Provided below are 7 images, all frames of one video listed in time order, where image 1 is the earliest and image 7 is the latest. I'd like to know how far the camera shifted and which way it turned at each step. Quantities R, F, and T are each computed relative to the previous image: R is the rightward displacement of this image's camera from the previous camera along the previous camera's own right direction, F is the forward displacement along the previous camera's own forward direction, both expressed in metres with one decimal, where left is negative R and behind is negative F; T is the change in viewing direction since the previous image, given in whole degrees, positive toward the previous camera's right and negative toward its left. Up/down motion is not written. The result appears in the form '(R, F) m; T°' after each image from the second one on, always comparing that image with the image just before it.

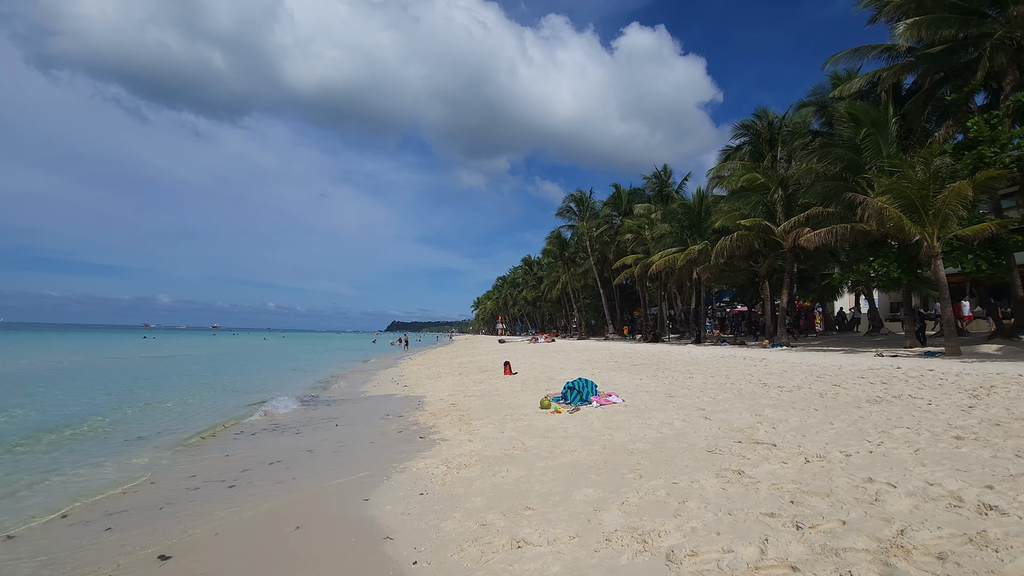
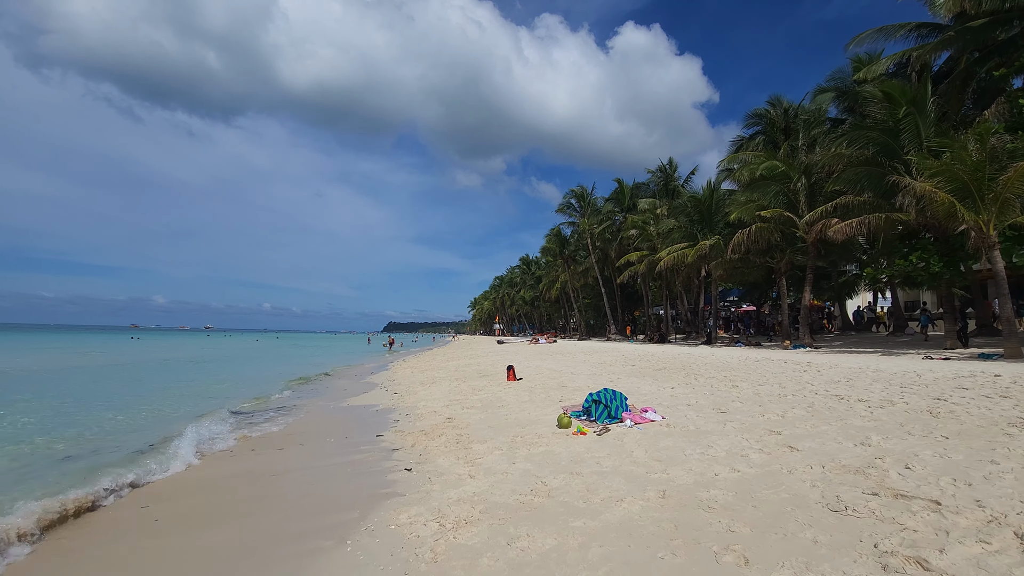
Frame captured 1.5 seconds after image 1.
(-0.2, +2.1) m; 0°
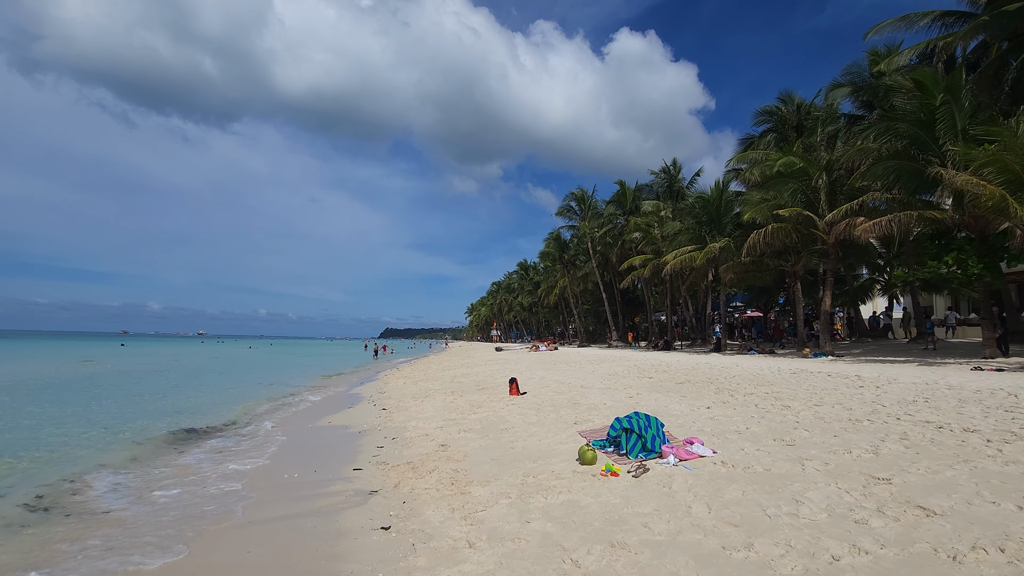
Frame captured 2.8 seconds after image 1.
(-0.2, +1.7) m; 0°
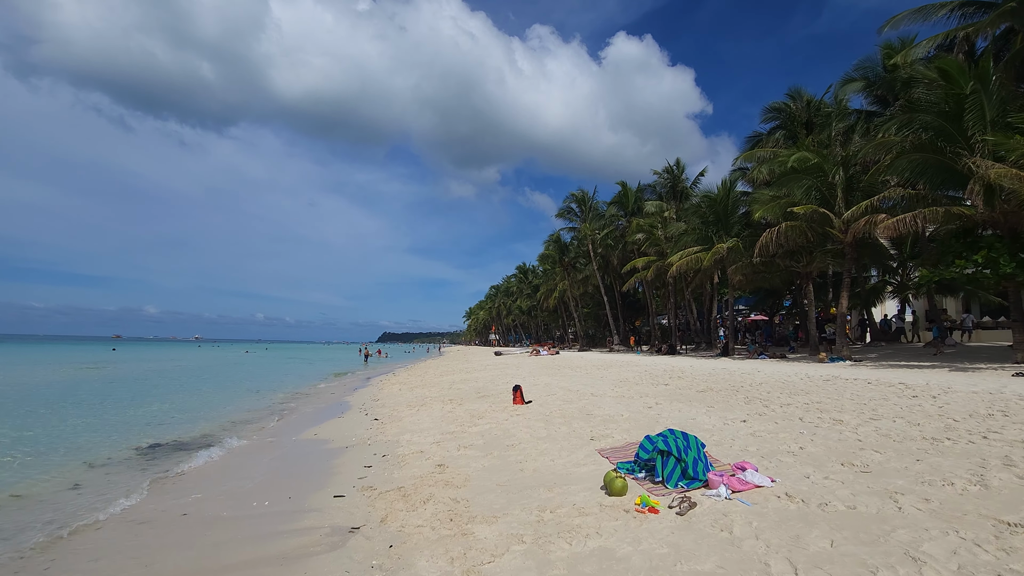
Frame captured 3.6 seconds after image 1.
(-0.2, +1.2) m; 0°
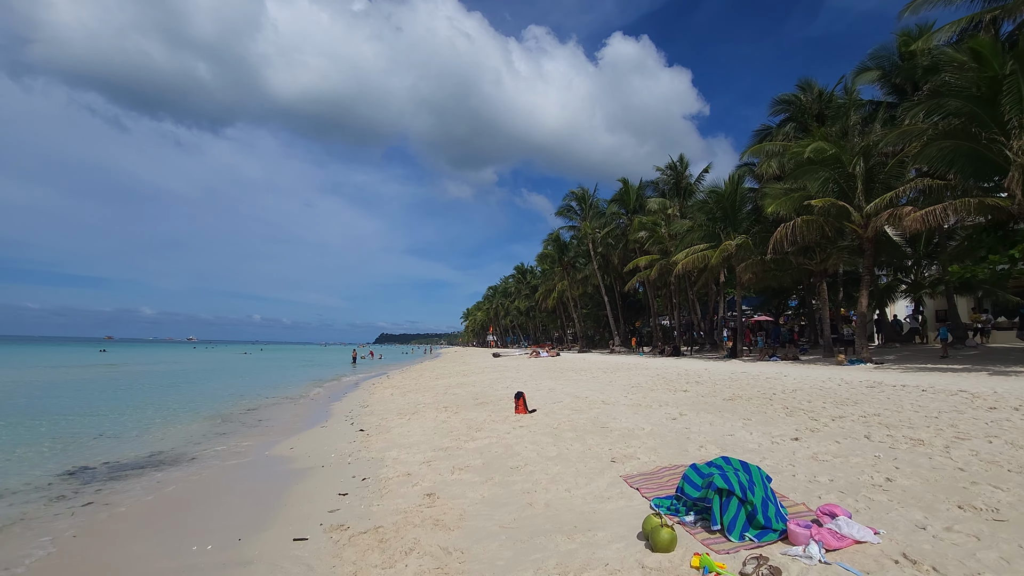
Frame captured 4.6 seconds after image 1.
(-0.1, +1.4) m; 0°
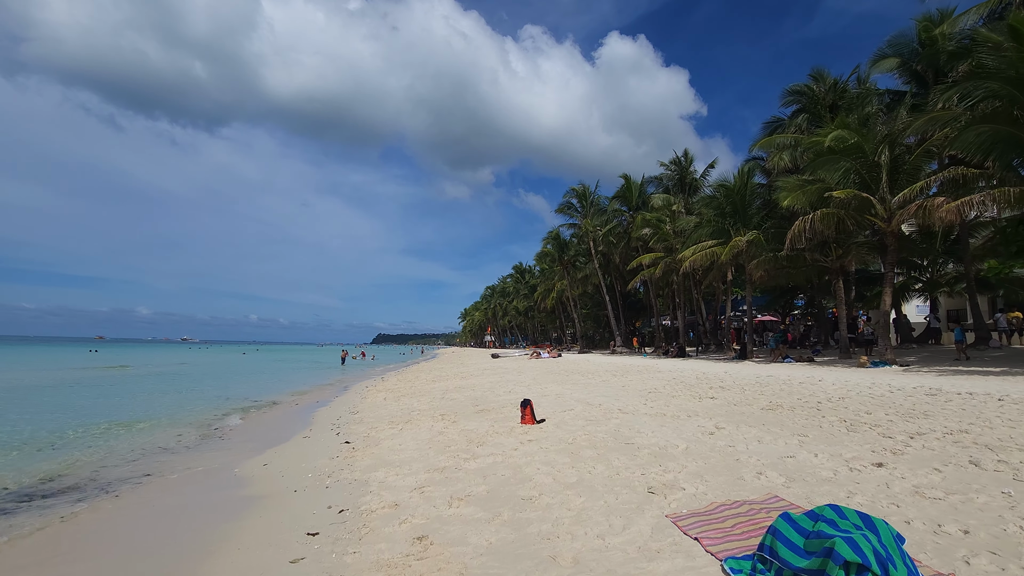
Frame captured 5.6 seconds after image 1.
(-0.2, +1.3) m; 0°
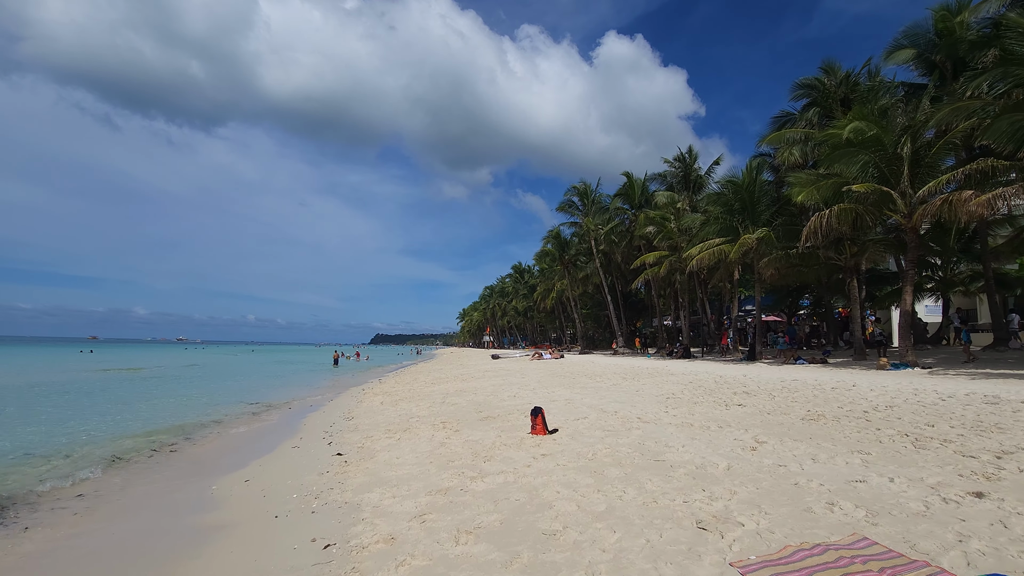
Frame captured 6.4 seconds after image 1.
(-0.2, +0.9) m; 0°
